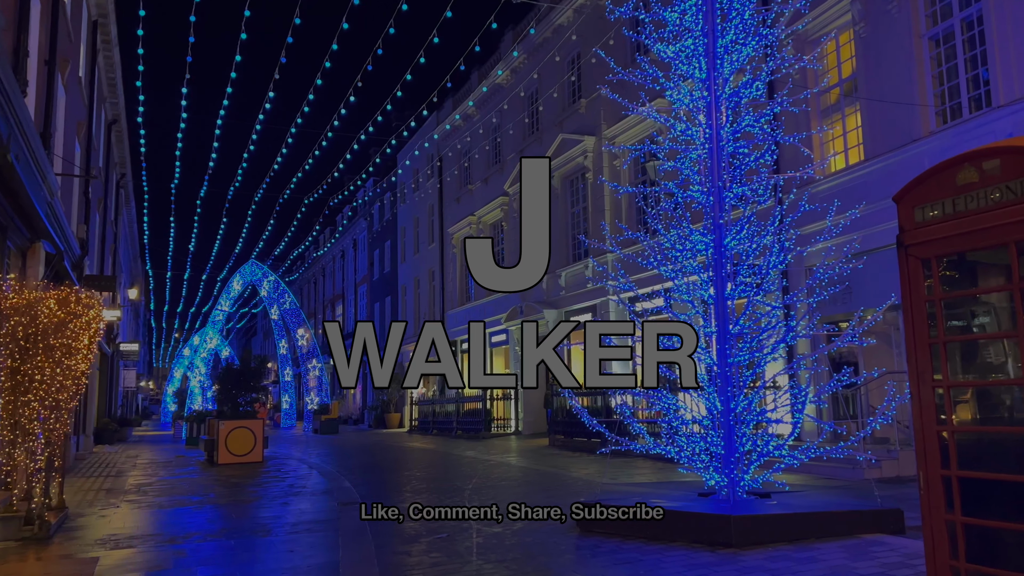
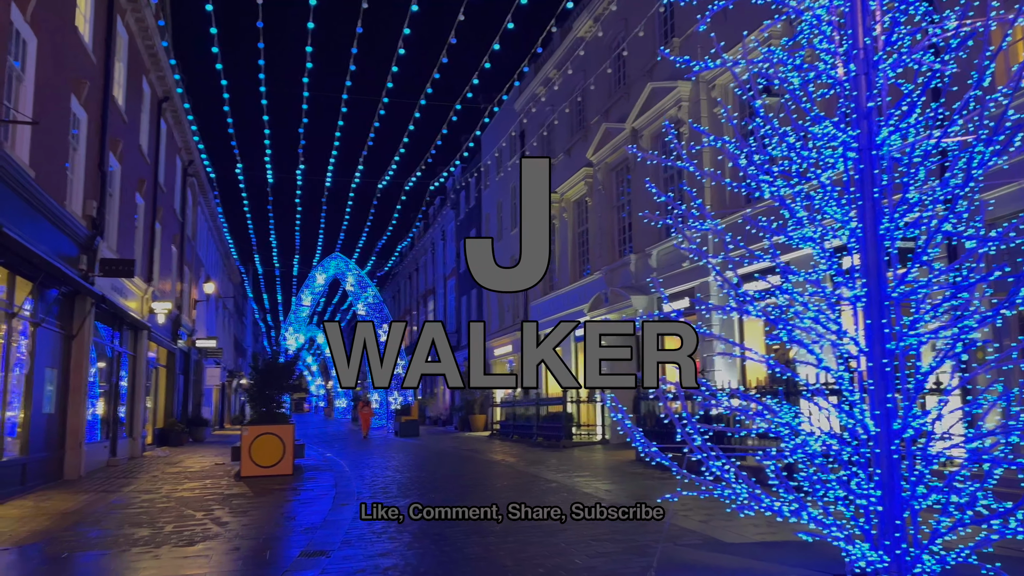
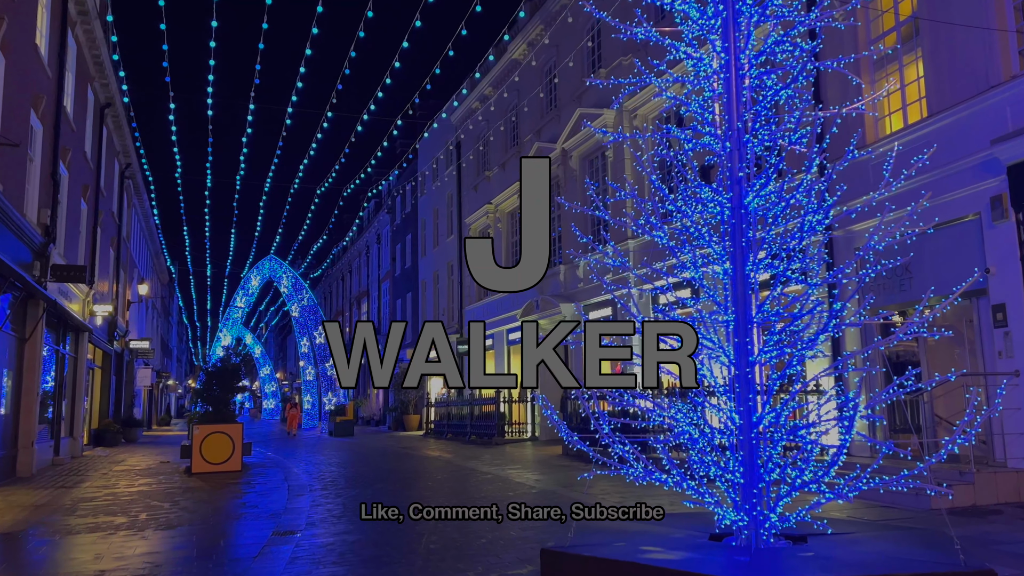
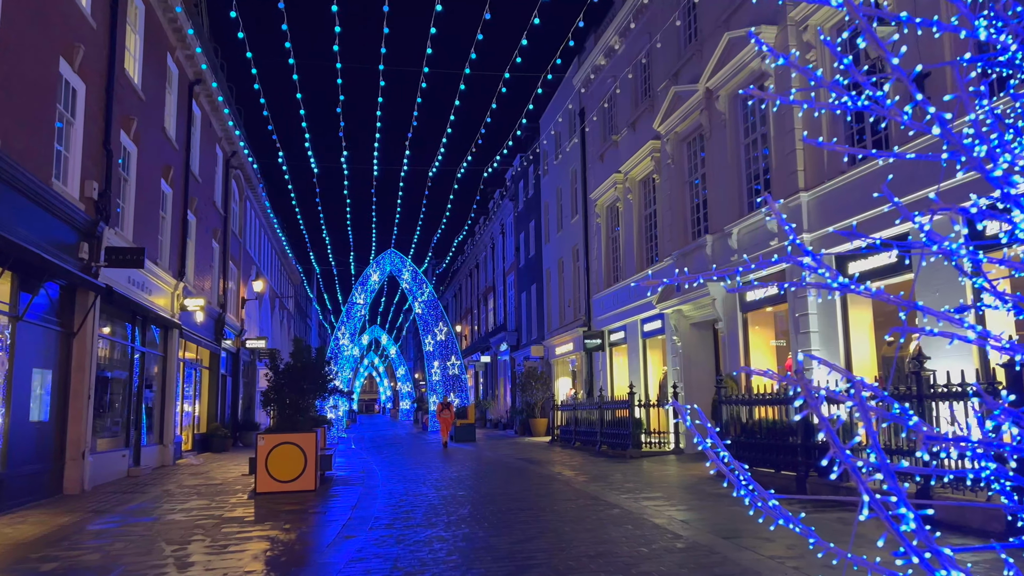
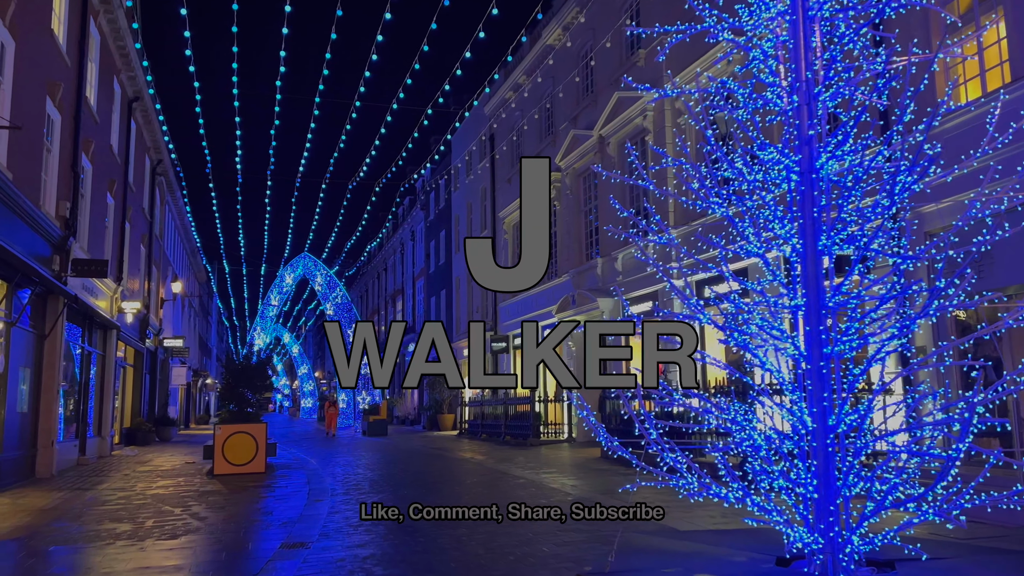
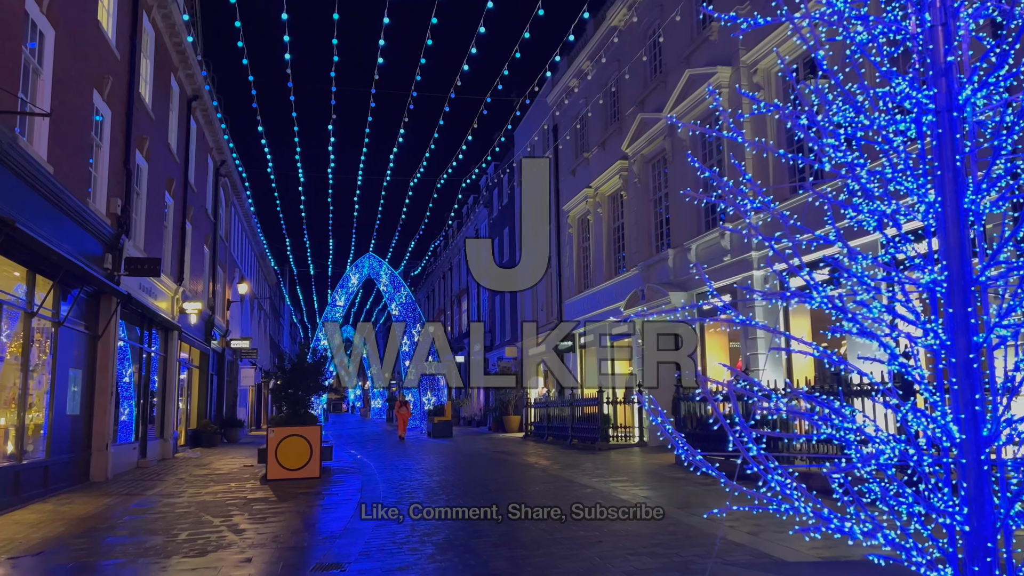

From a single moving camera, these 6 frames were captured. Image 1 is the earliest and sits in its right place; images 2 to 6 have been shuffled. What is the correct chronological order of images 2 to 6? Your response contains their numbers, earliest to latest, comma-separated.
3, 5, 2, 6, 4
